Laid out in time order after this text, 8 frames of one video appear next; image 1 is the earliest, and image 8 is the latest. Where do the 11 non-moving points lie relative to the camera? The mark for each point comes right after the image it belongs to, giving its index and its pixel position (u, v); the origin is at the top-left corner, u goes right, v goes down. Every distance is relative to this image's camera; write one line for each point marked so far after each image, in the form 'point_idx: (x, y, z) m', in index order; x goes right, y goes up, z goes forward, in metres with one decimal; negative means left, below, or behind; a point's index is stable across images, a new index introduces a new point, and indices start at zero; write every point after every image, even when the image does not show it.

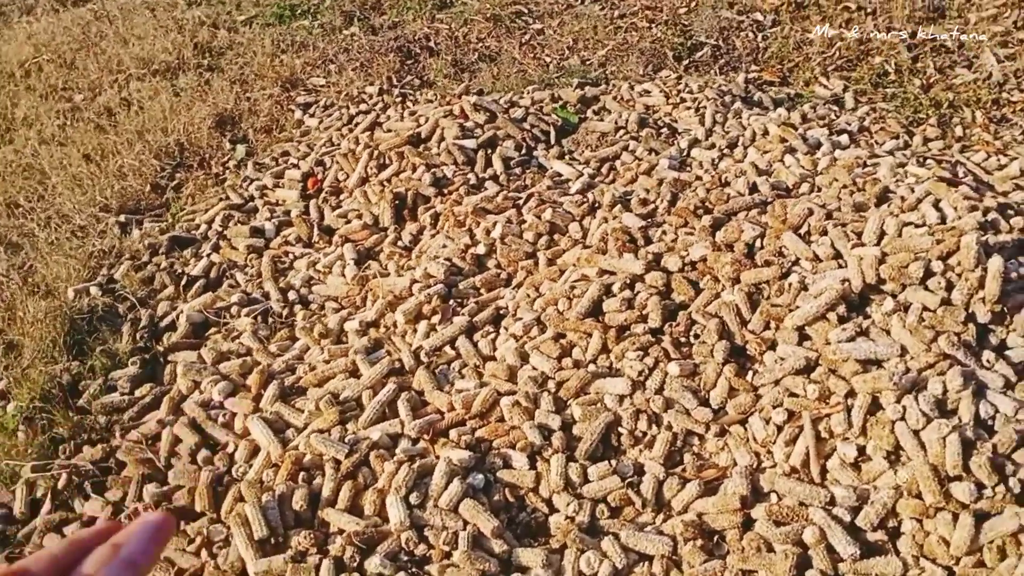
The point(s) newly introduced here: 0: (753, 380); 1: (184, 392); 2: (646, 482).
0: (+1.6, -0.6, +5.4) m
1: (-2.3, -0.8, +6.1) m
2: (+0.8, -1.1, +5.1) m
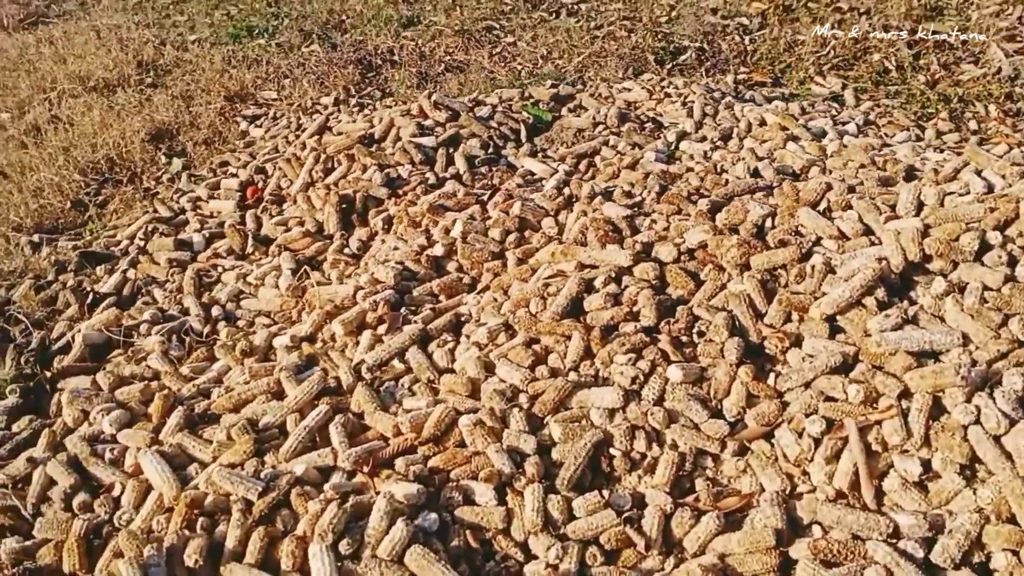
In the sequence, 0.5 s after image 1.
0: (+1.4, -0.5, +4.3) m
1: (-2.5, -0.8, +4.9) m
2: (+0.6, -1.0, +3.9) m
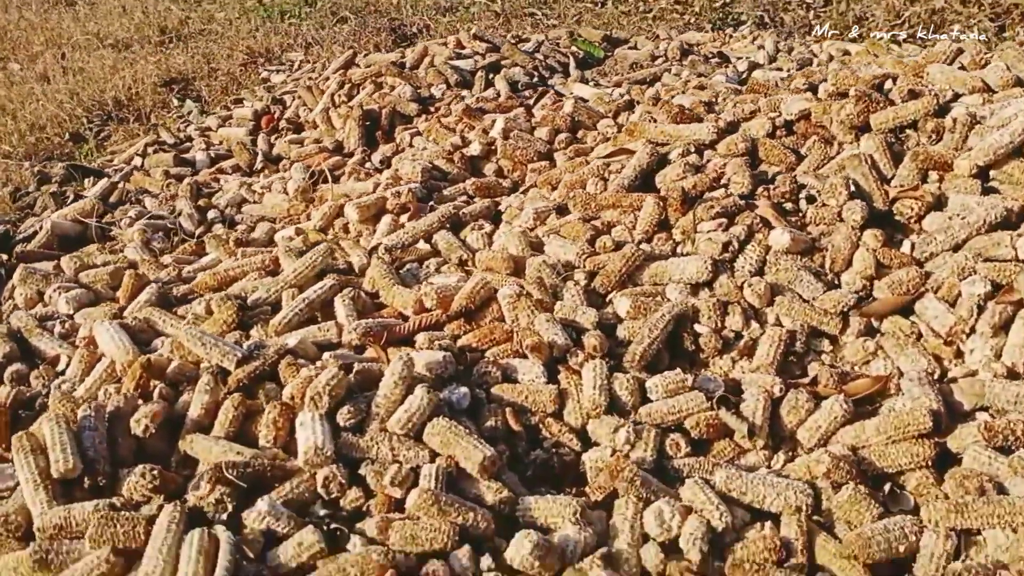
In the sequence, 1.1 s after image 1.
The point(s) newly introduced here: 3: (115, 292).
0: (+1.6, +0.1, +3.3) m
1: (-2.3, -0.1, +4.0) m
2: (+0.8, -0.4, +3.0) m
3: (-1.9, 0.0, +4.1) m
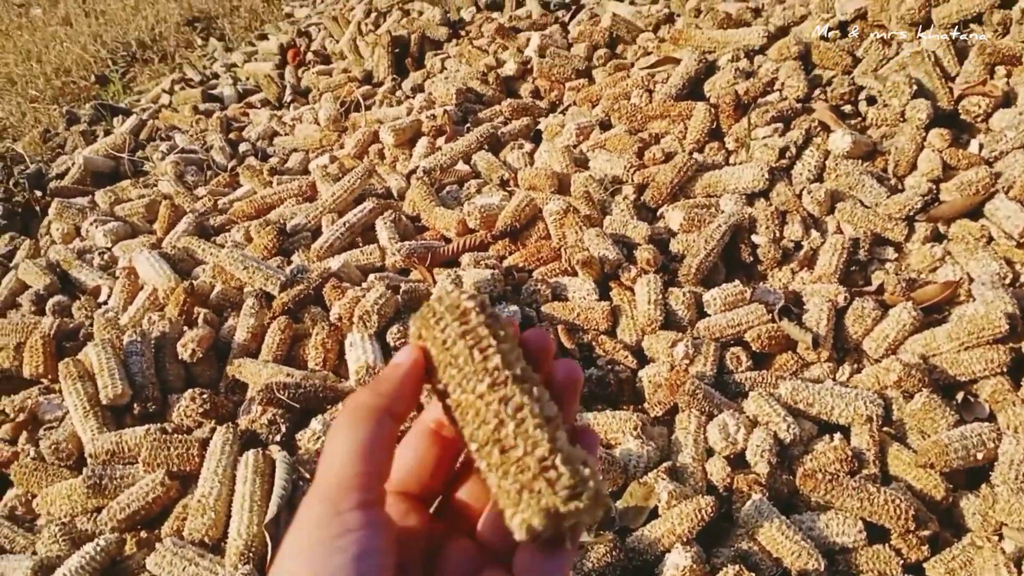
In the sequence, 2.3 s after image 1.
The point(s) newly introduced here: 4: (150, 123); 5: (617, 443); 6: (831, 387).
0: (+1.8, +0.5, +3.2) m
1: (-2.1, +0.2, +3.9) m
2: (+1.0, -0.1, +2.8) m
3: (-1.7, +0.3, +4.0) m
4: (-2.0, +0.9, +4.7) m
5: (+0.3, -0.5, +2.5) m
6: (+1.0, -0.3, +2.7) m
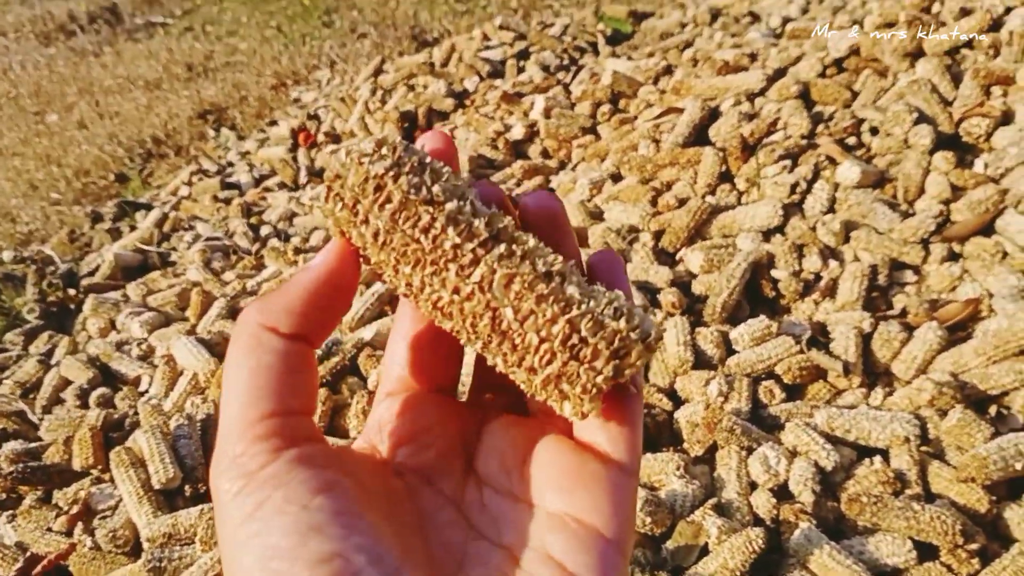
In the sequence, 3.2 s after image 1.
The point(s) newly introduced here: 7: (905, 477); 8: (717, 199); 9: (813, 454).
0: (+1.8, +0.4, +3.2) m
1: (-2.0, -0.2, +4.1) m
2: (+1.1, -0.2, +2.9) m
3: (-1.6, -0.1, +4.1) m
4: (-1.9, +0.4, +4.9) m
5: (+0.4, -0.6, +2.5) m
6: (+1.1, -0.4, +2.7) m
7: (+1.2, -0.6, +2.5) m
8: (+0.9, +0.4, +3.6) m
9: (+0.9, -0.5, +2.6) m
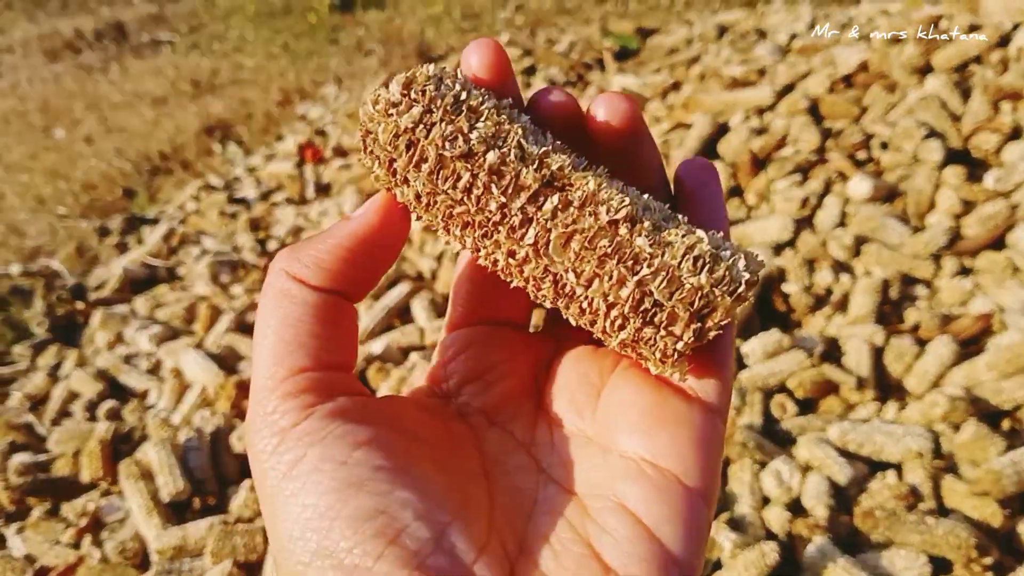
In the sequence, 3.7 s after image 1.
0: (+1.9, +0.4, +3.2) m
1: (-2.0, -0.3, +4.1) m
2: (+1.1, -0.2, +2.9) m
3: (-1.5, -0.2, +4.1) m
4: (-1.9, +0.3, +4.9) m
5: (+0.5, -0.6, +2.5) m
6: (+1.2, -0.4, +2.7) m
7: (+1.2, -0.6, +2.5) m
8: (+0.9, +0.3, +3.6) m
9: (+1.0, -0.5, +2.6) m
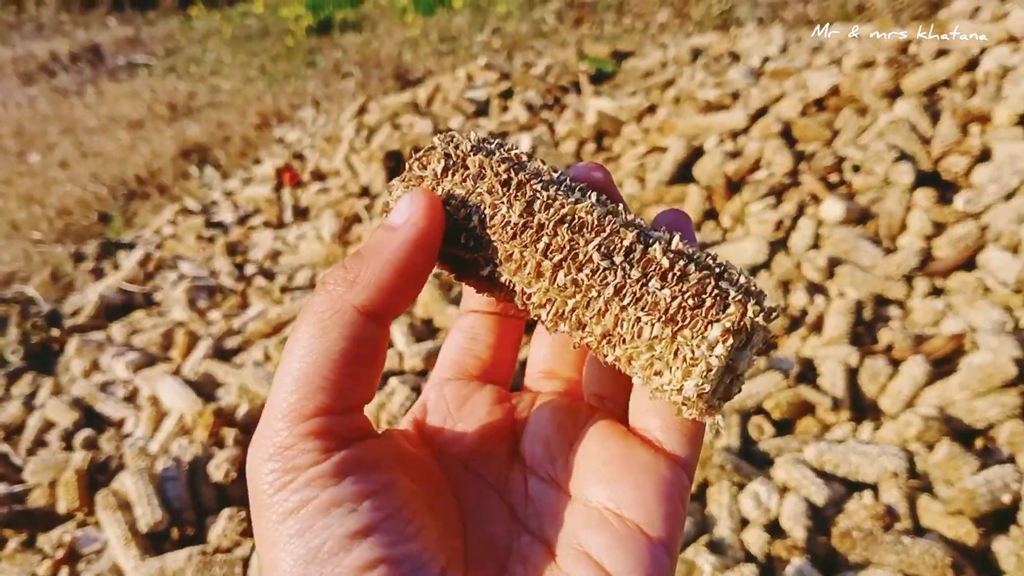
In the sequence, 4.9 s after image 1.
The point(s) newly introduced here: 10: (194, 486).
0: (+1.8, +0.3, +3.3) m
1: (-2.1, -0.4, +4.0) m
2: (+1.1, -0.3, +2.9) m
3: (-1.6, -0.3, +4.1) m
4: (-2.0, +0.2, +4.9) m
5: (+0.4, -0.7, +2.5) m
6: (+1.1, -0.5, +2.7) m
7: (+1.1, -0.7, +2.6) m
8: (+0.8, +0.2, +3.6) m
9: (+0.9, -0.6, +2.6) m
10: (-1.1, -0.7, +3.0) m
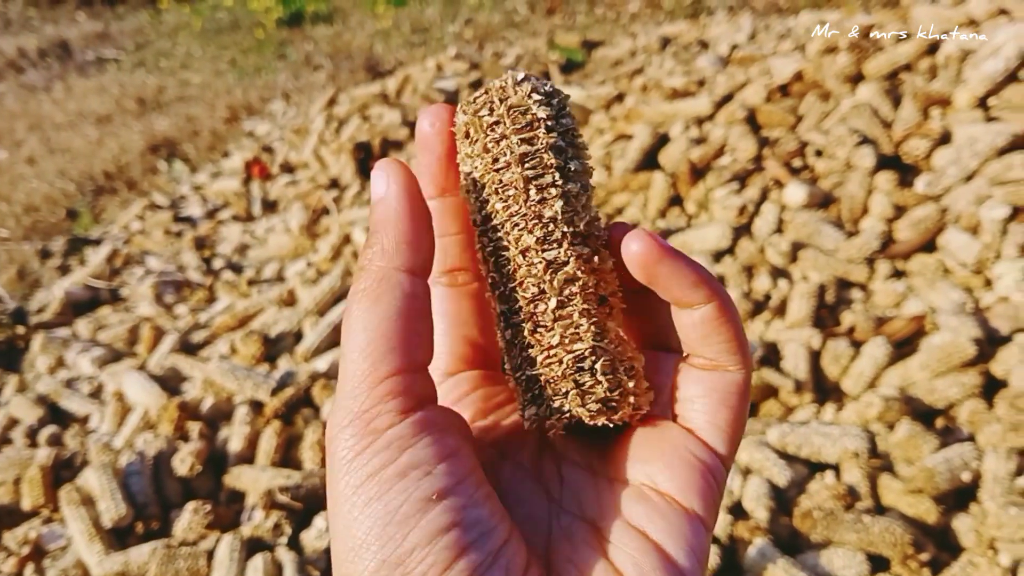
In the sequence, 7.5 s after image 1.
0: (+1.6, +0.4, +3.3) m
1: (-2.2, -0.4, +4.0) m
2: (+1.0, -0.2, +2.9) m
3: (-1.8, -0.3, +4.0) m
4: (-2.2, +0.2, +4.8) m
5: (+0.3, -0.7, +2.5) m
6: (+1.0, -0.4, +2.7) m
7: (+1.0, -0.6, +2.6) m
8: (+0.7, +0.3, +3.6) m
9: (+0.8, -0.6, +2.6) m
10: (-1.2, -0.7, +3.0) m
